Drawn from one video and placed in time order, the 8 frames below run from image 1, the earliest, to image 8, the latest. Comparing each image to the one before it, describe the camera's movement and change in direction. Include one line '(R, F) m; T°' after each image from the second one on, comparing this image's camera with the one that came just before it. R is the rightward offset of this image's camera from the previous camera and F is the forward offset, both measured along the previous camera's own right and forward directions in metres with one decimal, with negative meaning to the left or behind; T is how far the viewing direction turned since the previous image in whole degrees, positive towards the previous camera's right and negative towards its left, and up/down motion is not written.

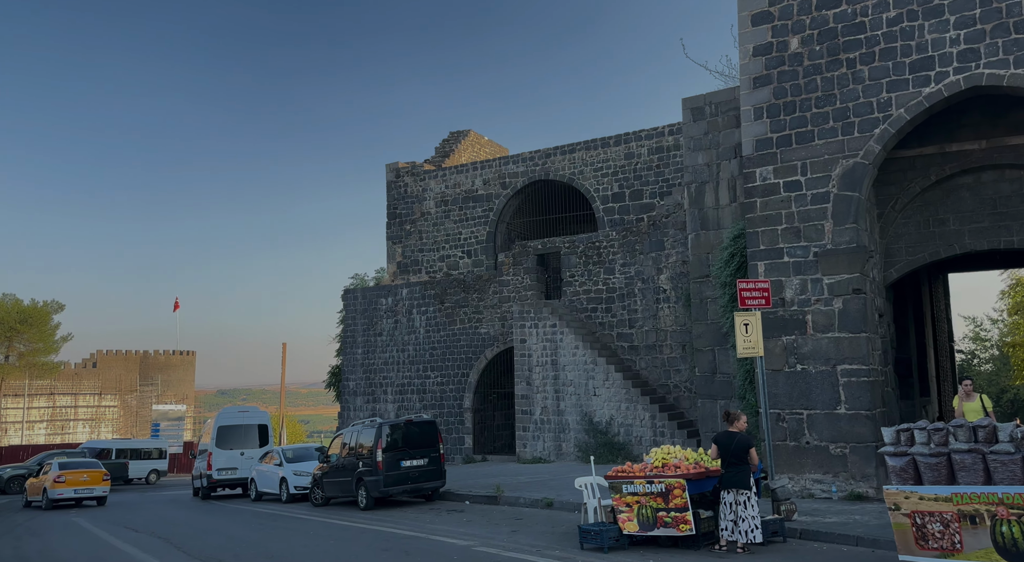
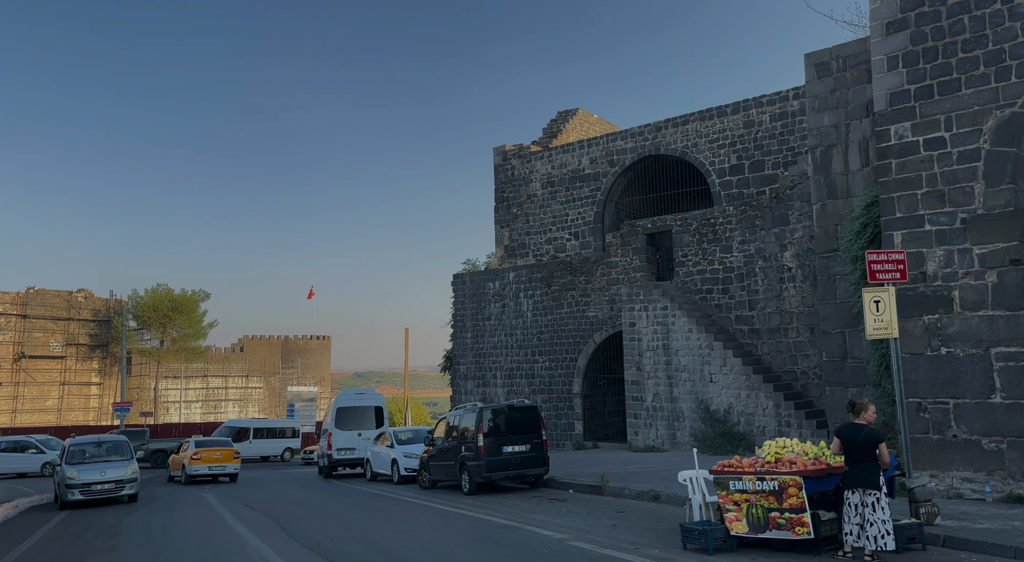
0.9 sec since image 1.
(+0.4, +0.7) m; -9°
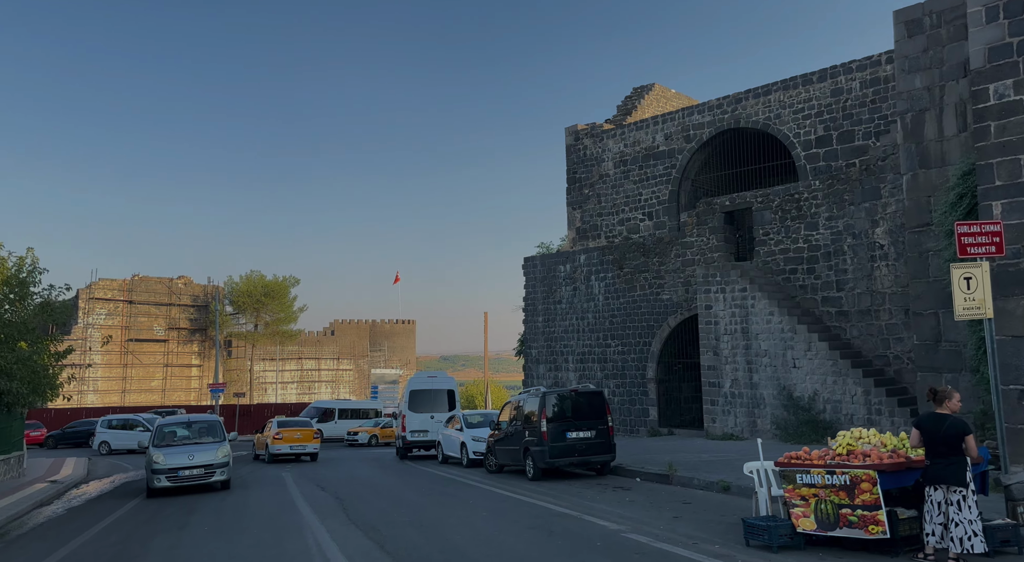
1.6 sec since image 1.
(+0.4, +0.4) m; -7°
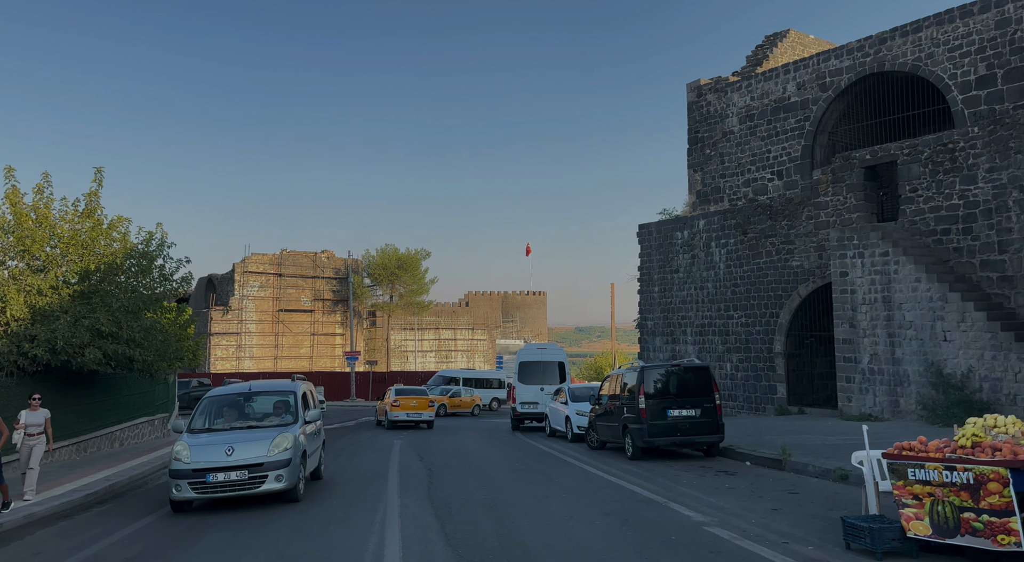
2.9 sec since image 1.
(+0.8, +0.9) m; -11°
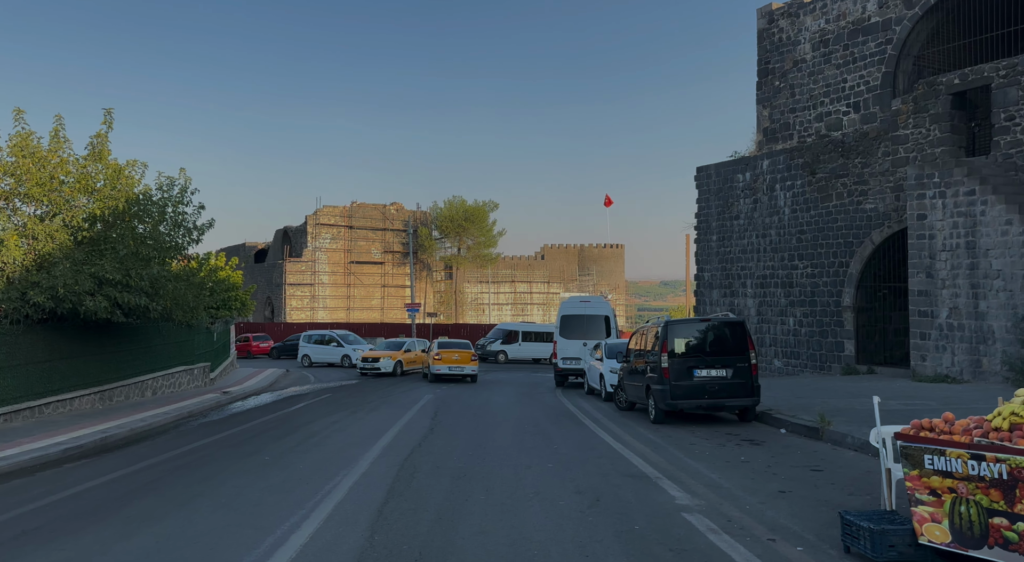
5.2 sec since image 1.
(+1.3, +1.4) m; -7°
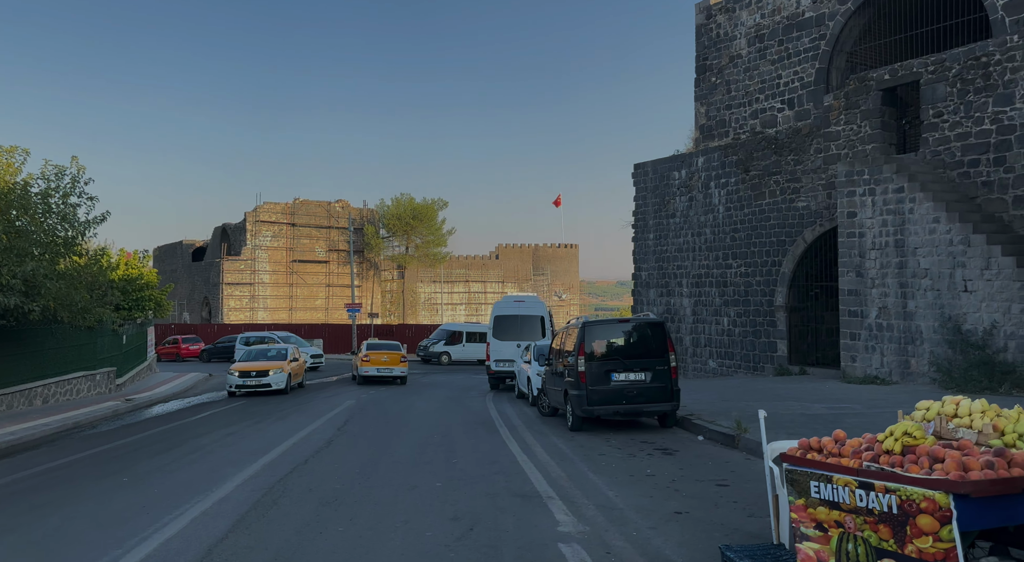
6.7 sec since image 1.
(+0.8, +0.8) m; +3°
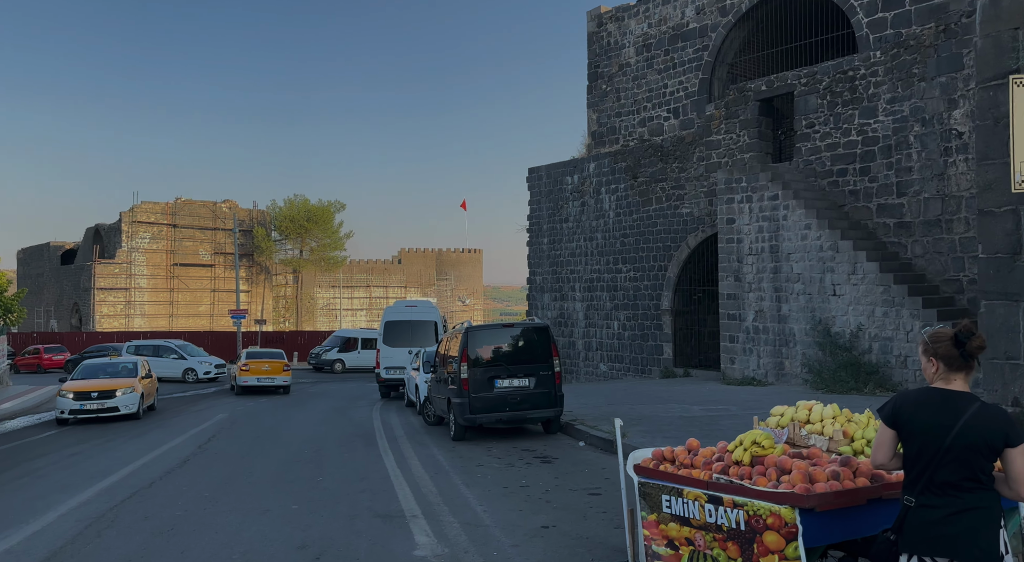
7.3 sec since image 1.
(+0.3, +0.3) m; +7°
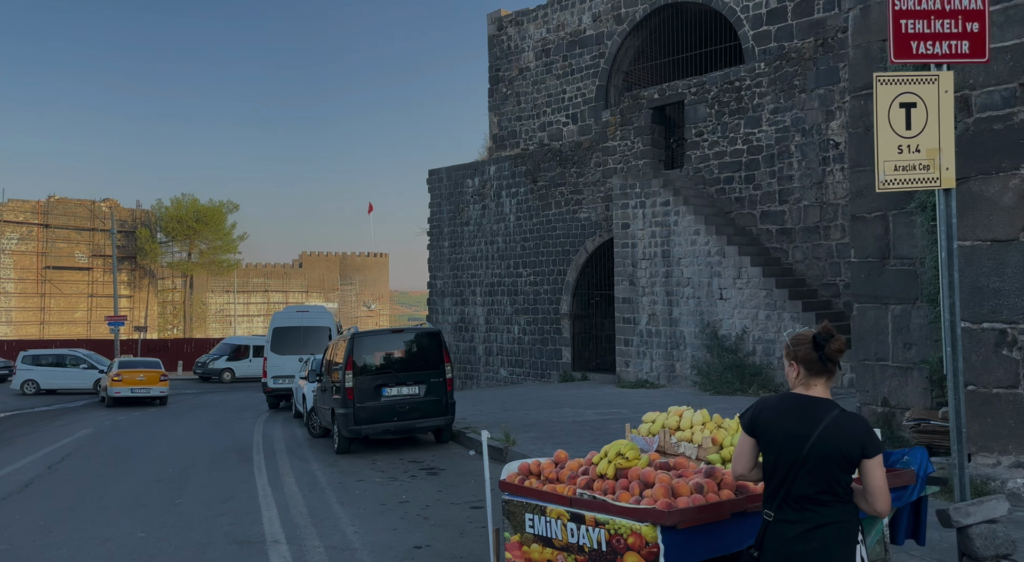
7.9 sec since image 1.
(+0.3, +0.3) m; +7°
